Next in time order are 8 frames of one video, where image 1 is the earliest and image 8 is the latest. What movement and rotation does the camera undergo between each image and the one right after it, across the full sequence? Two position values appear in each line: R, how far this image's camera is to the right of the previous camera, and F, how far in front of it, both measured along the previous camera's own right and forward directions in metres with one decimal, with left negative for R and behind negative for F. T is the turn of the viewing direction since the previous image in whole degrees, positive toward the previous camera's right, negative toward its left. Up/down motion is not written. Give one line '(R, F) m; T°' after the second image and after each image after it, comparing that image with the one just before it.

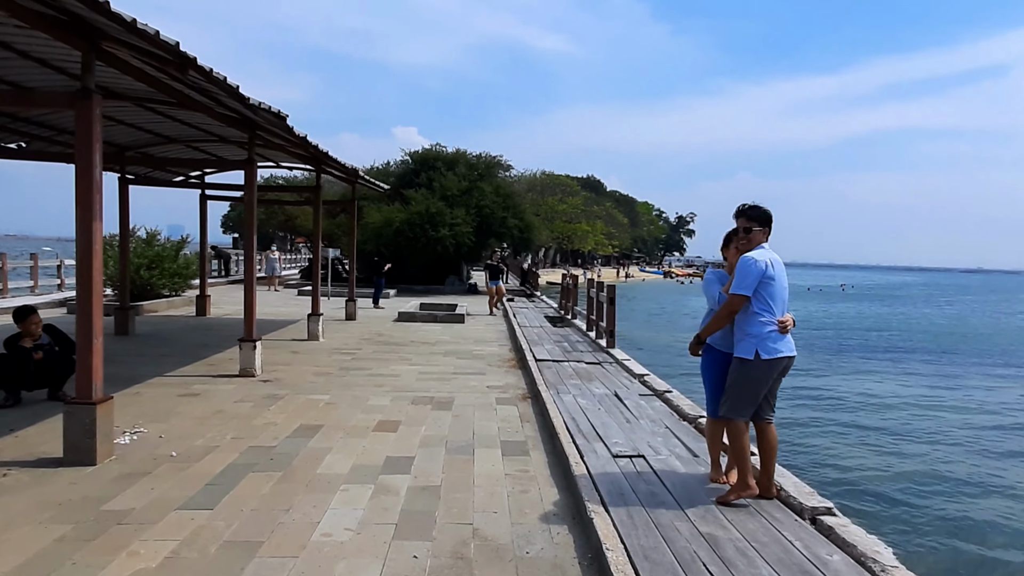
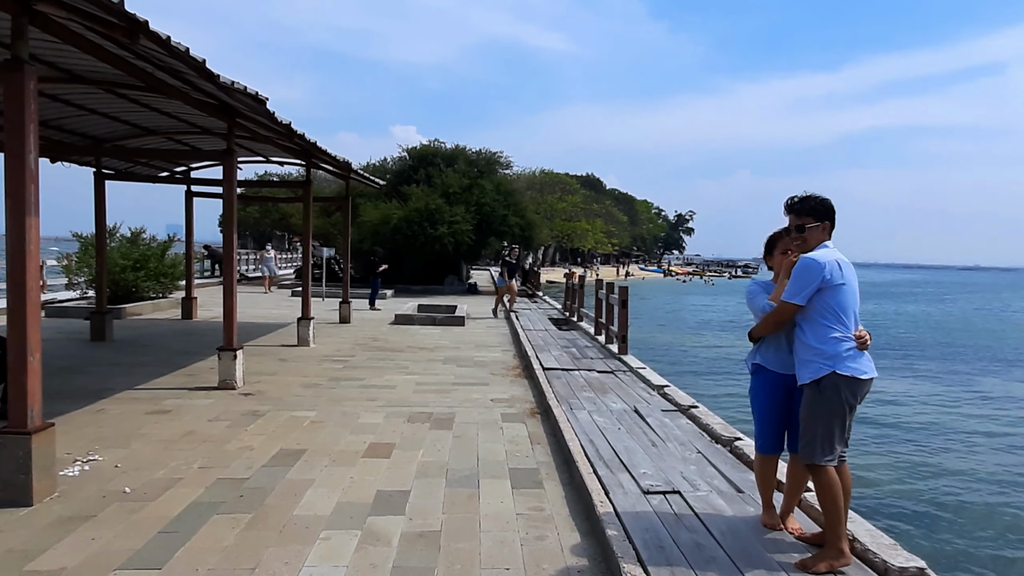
(-0.1, +0.8) m; 0°
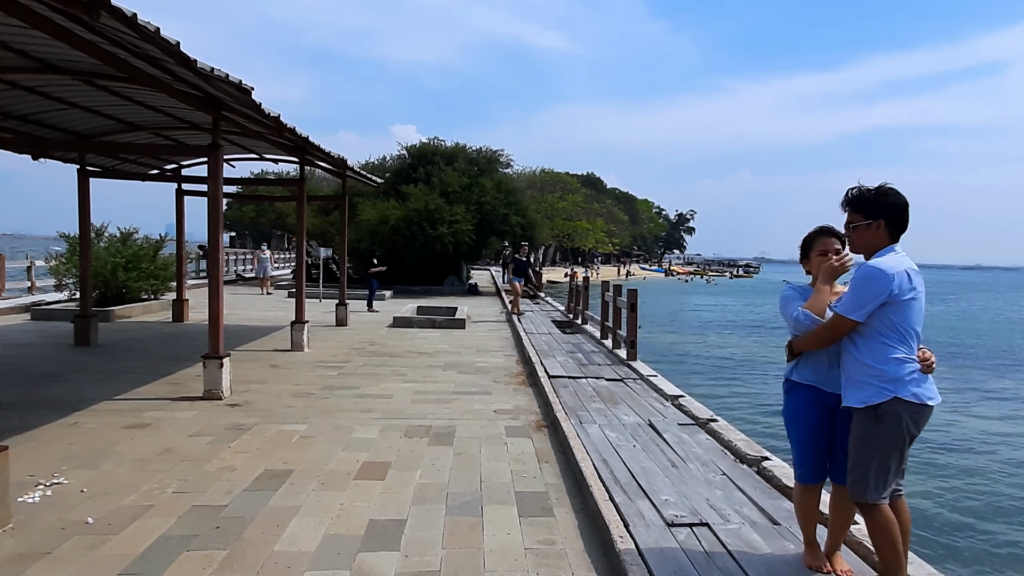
(-0.1, +0.5) m; 0°
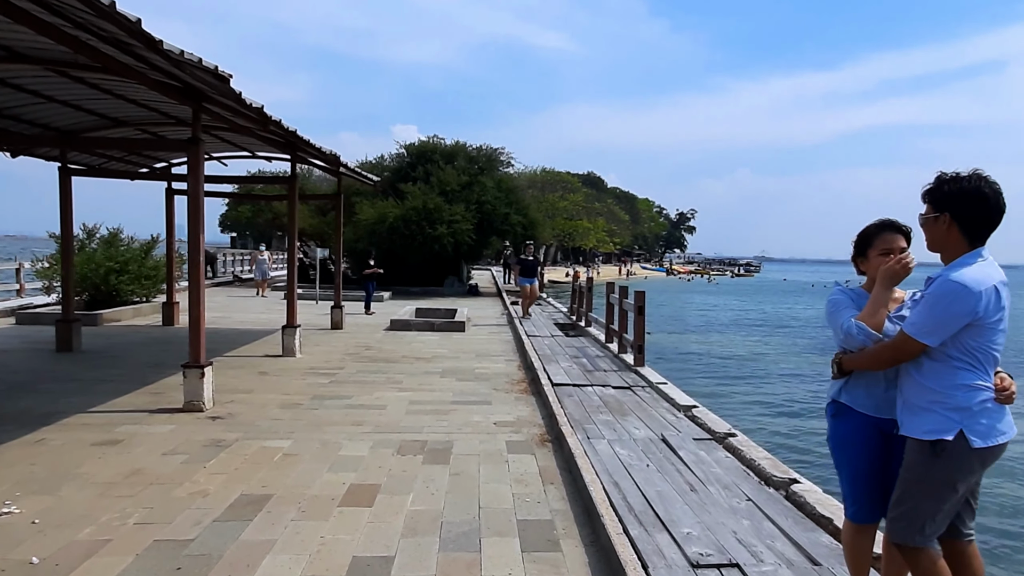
(0.0, +0.5) m; 0°
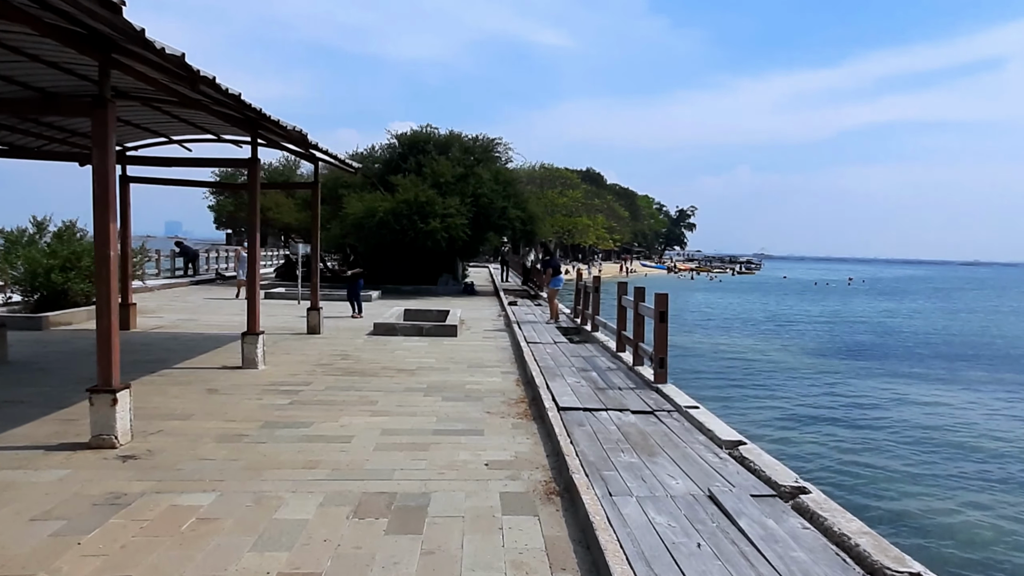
(0.0, +1.5) m; 0°
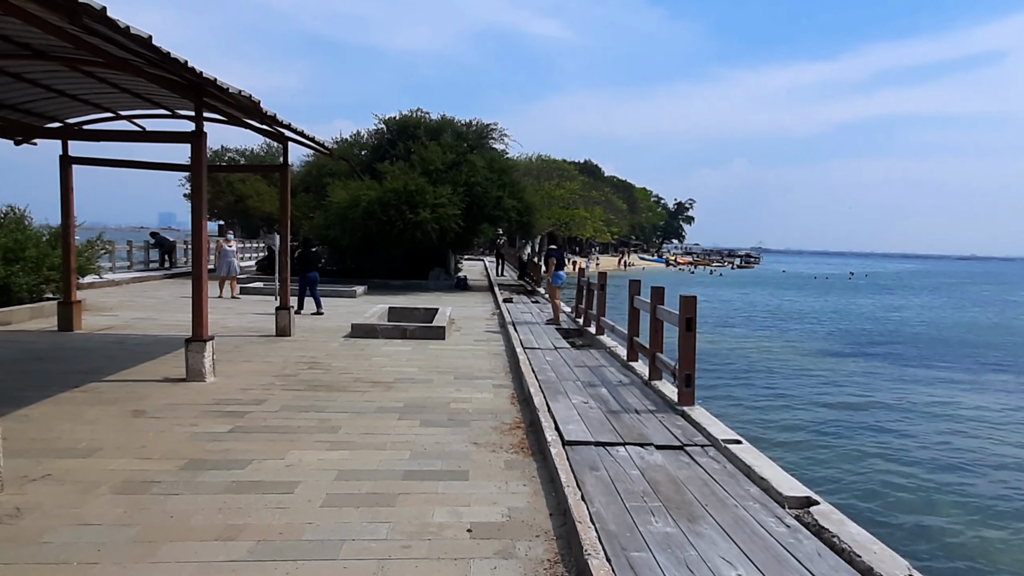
(0.0, +1.4) m; 0°
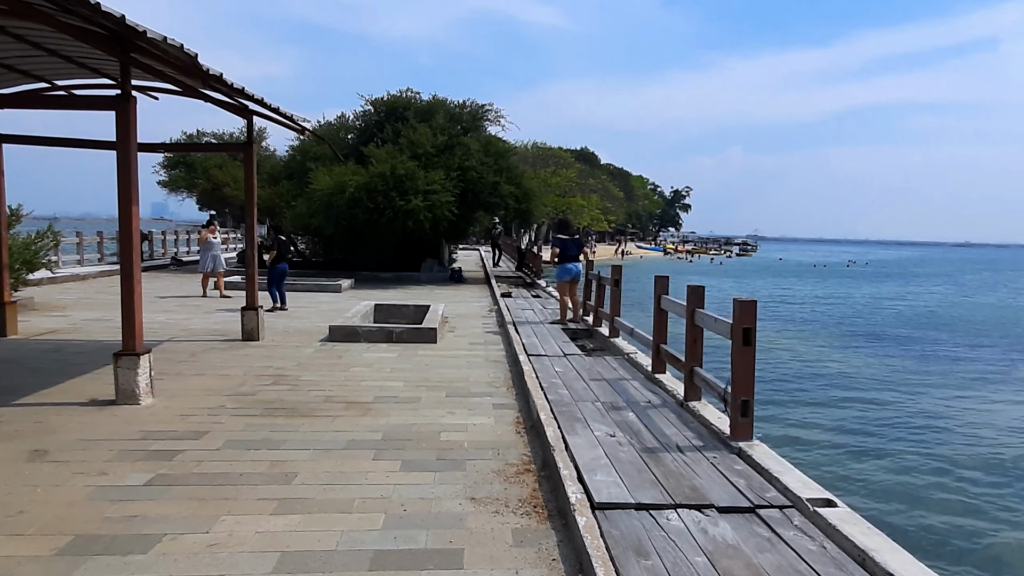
(-0.1, +1.4) m; 0°
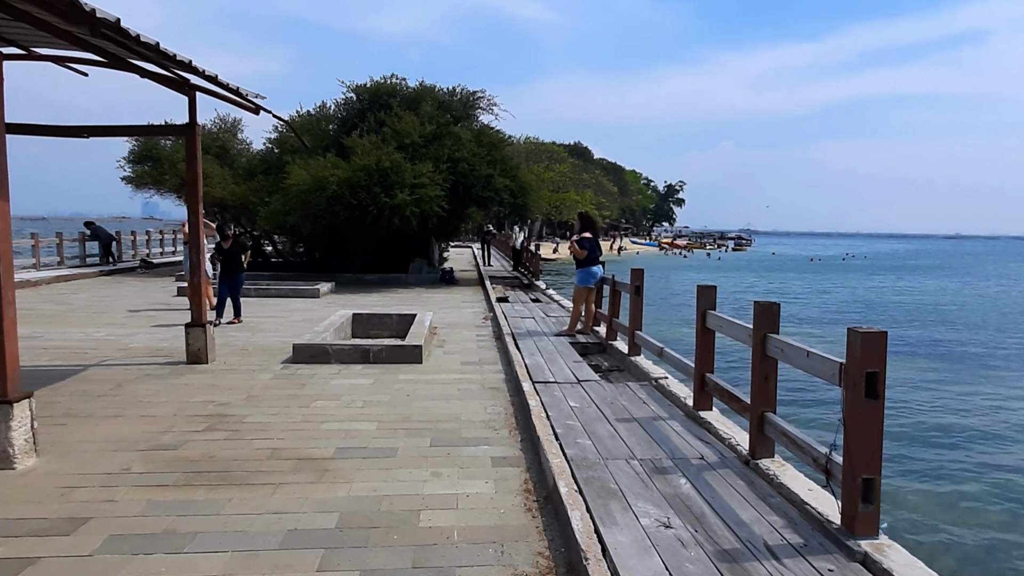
(-0.1, +1.6) m; +1°
